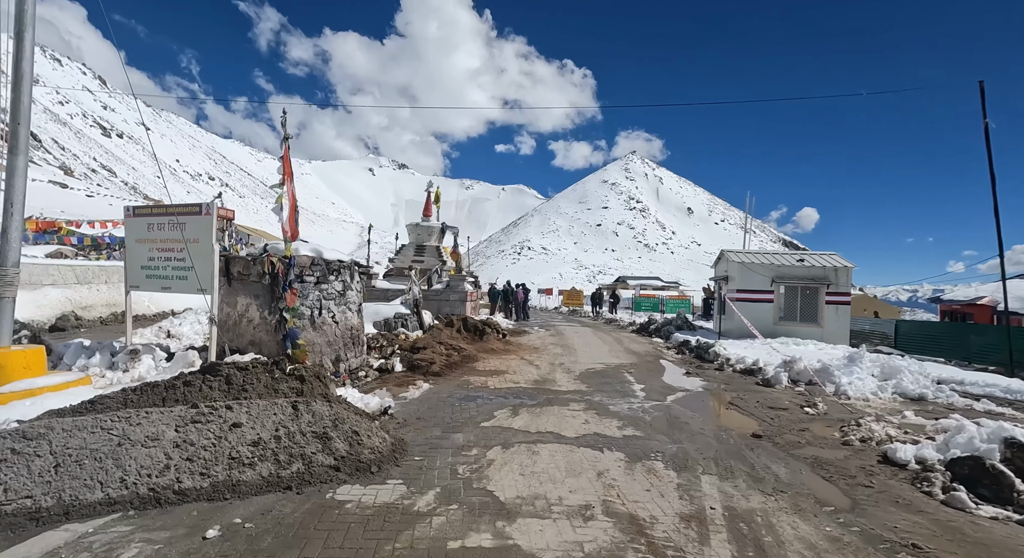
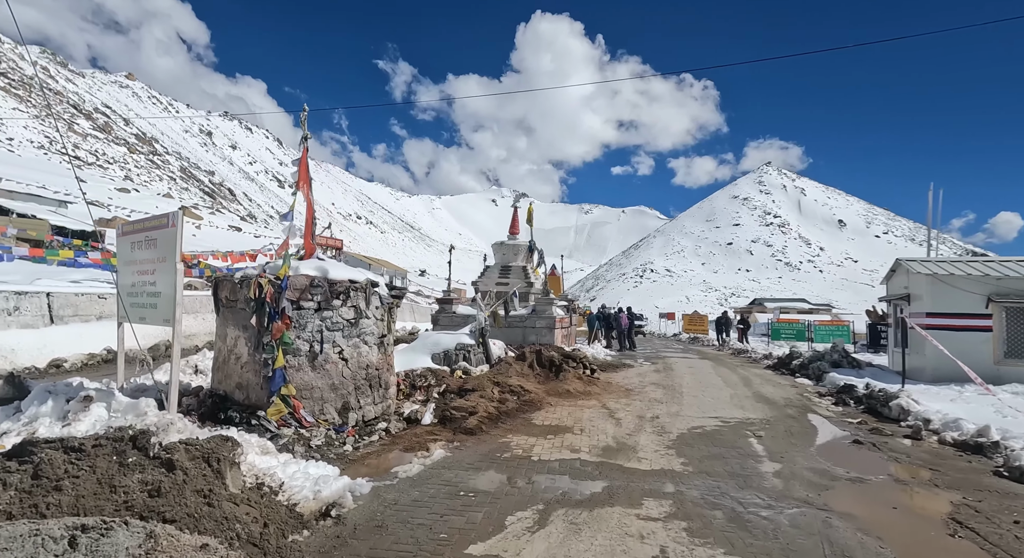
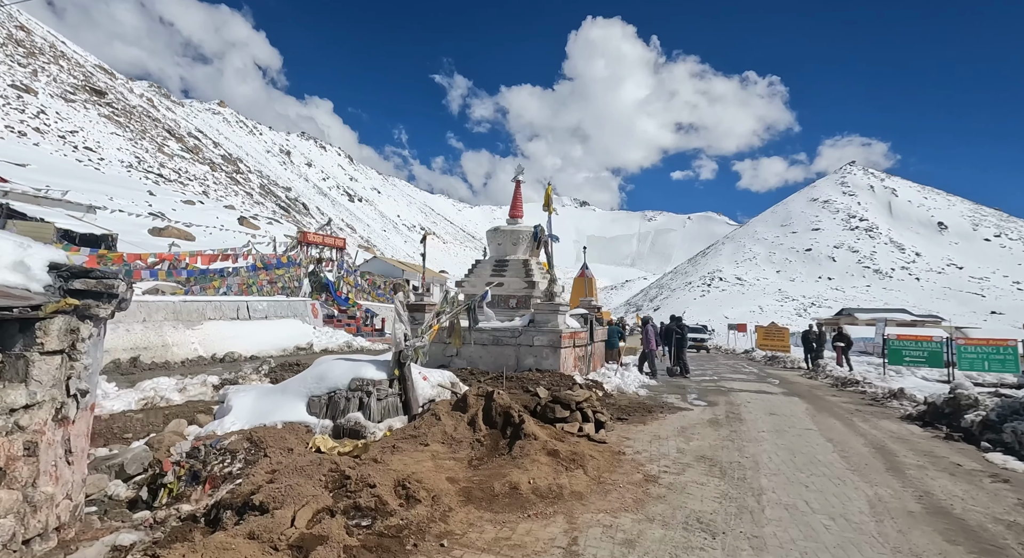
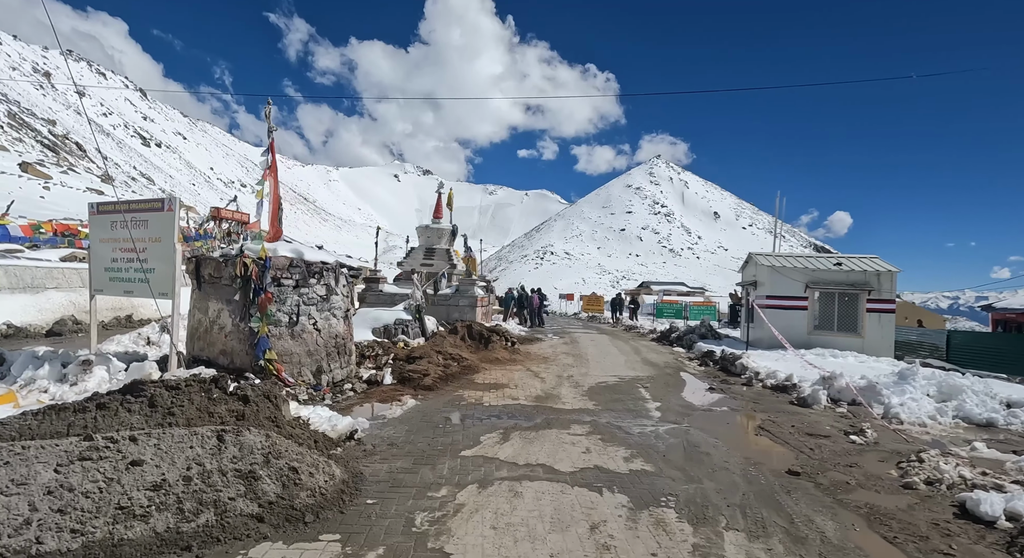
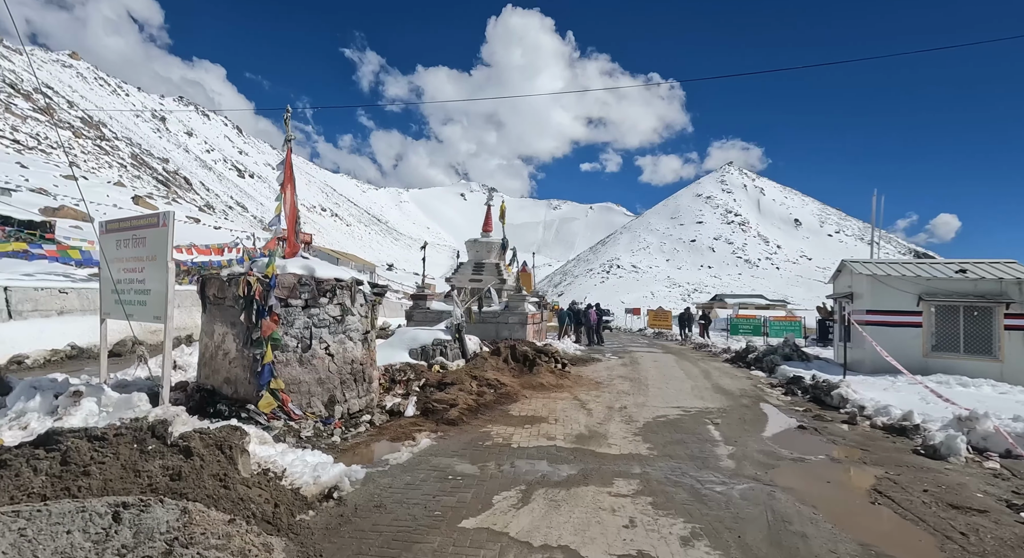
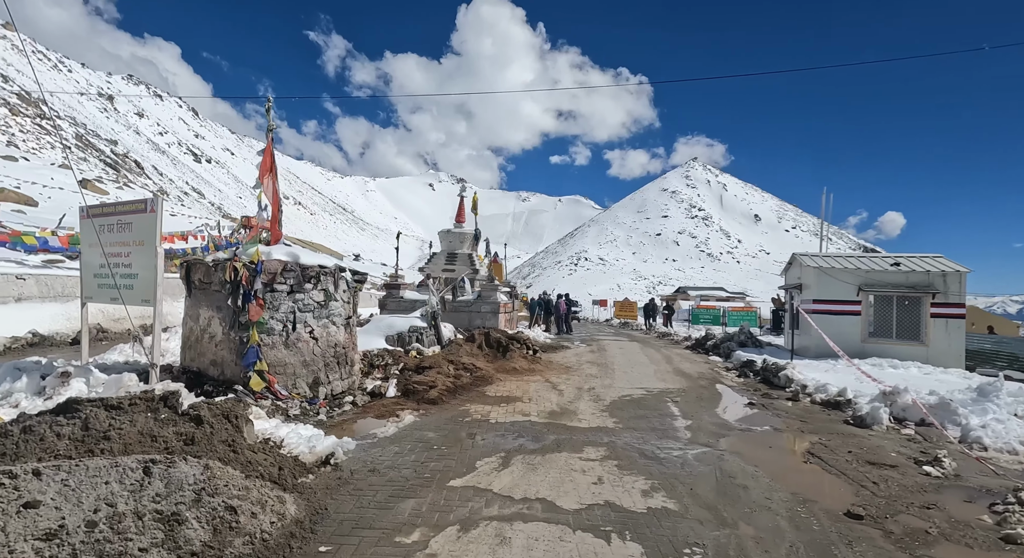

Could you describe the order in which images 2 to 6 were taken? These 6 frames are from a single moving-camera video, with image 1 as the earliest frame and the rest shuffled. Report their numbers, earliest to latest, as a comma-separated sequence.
4, 6, 5, 2, 3
